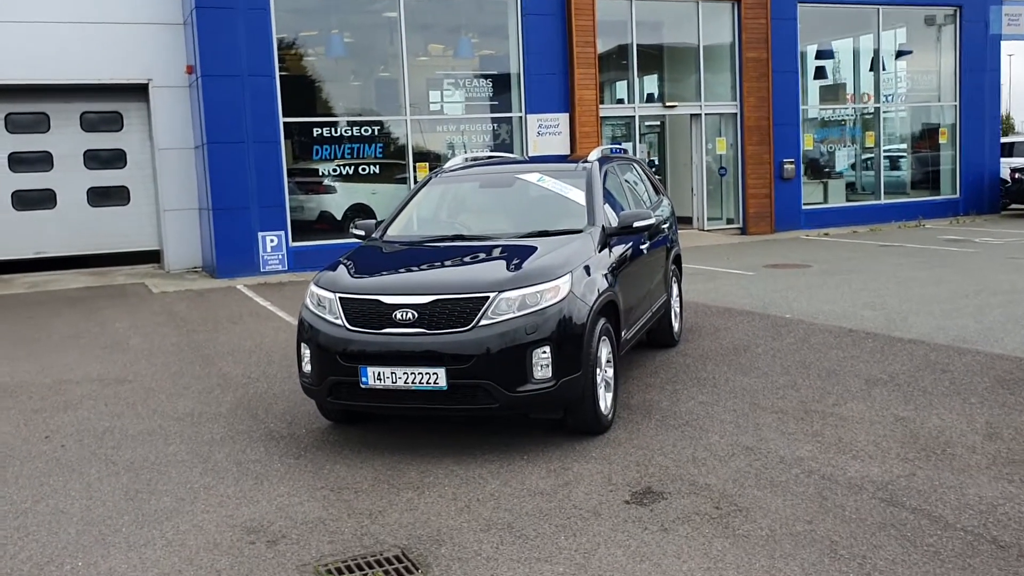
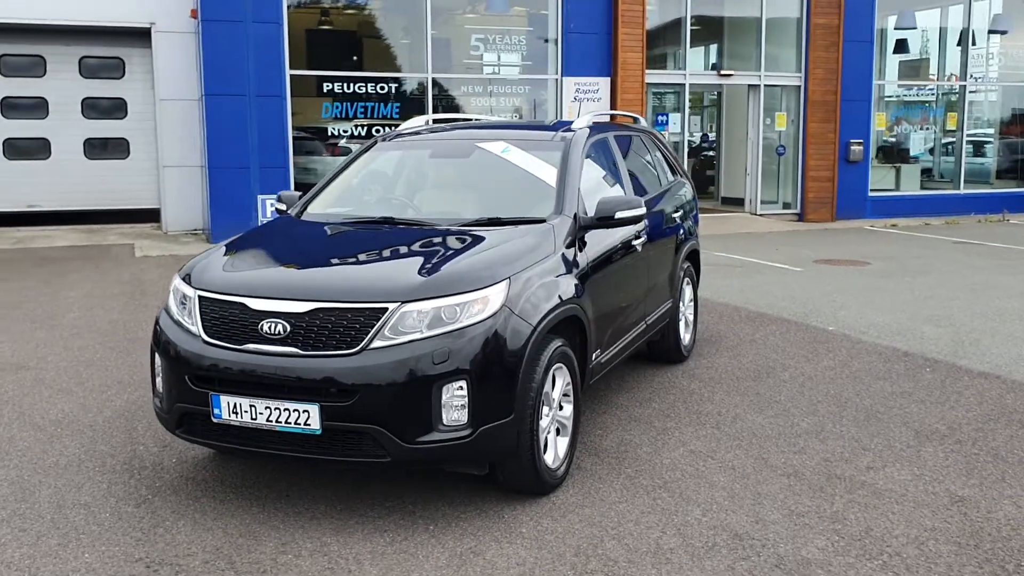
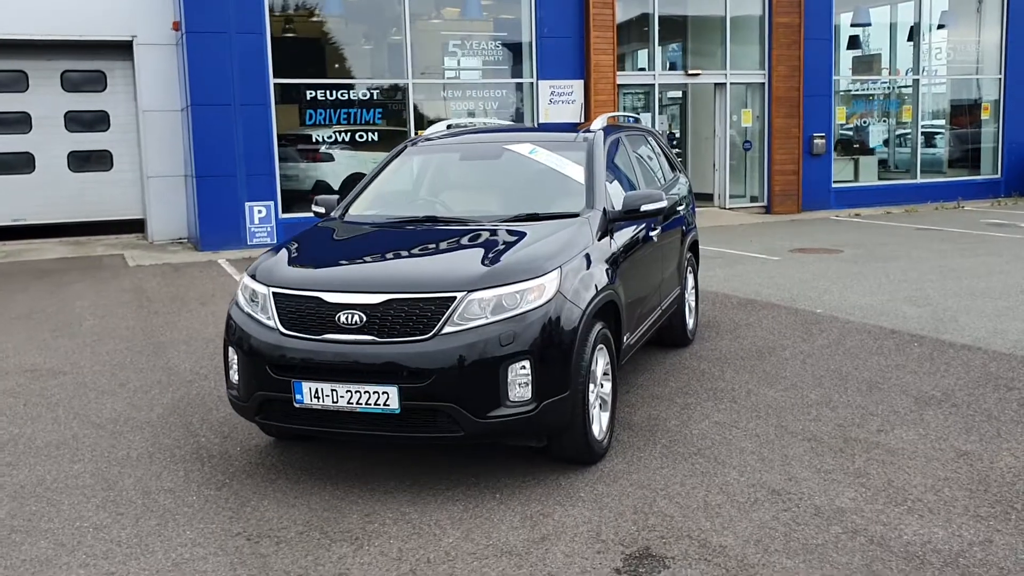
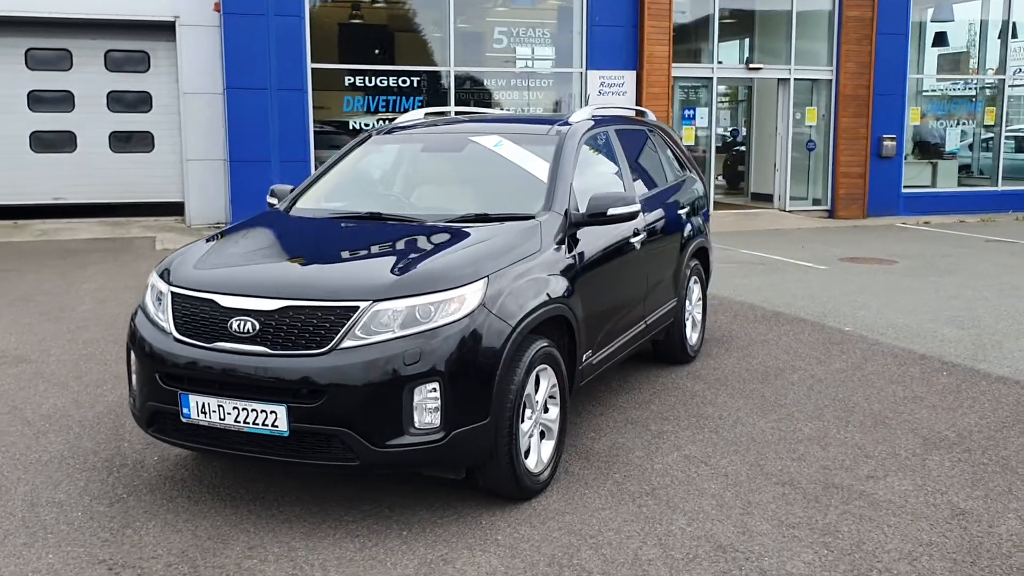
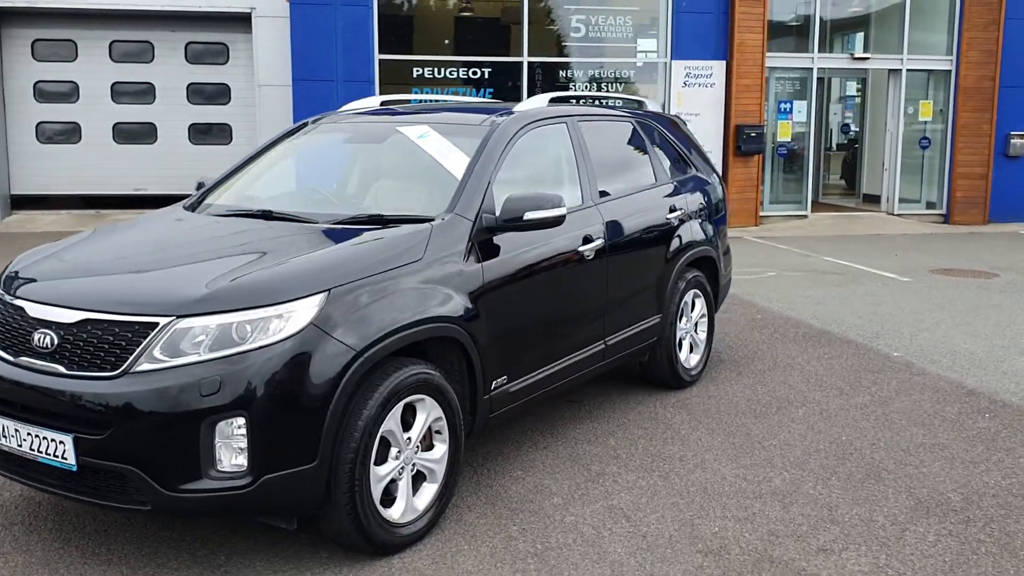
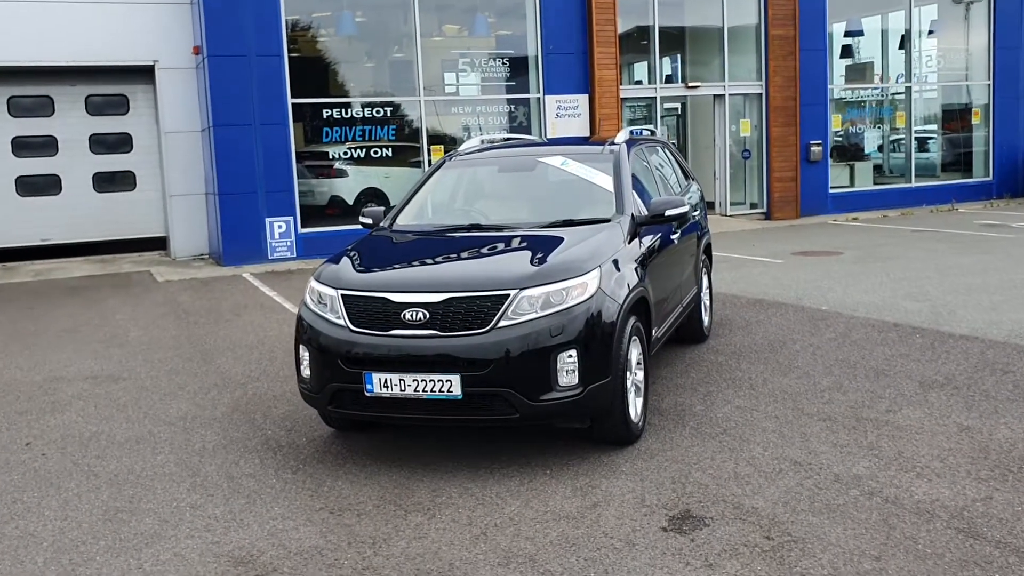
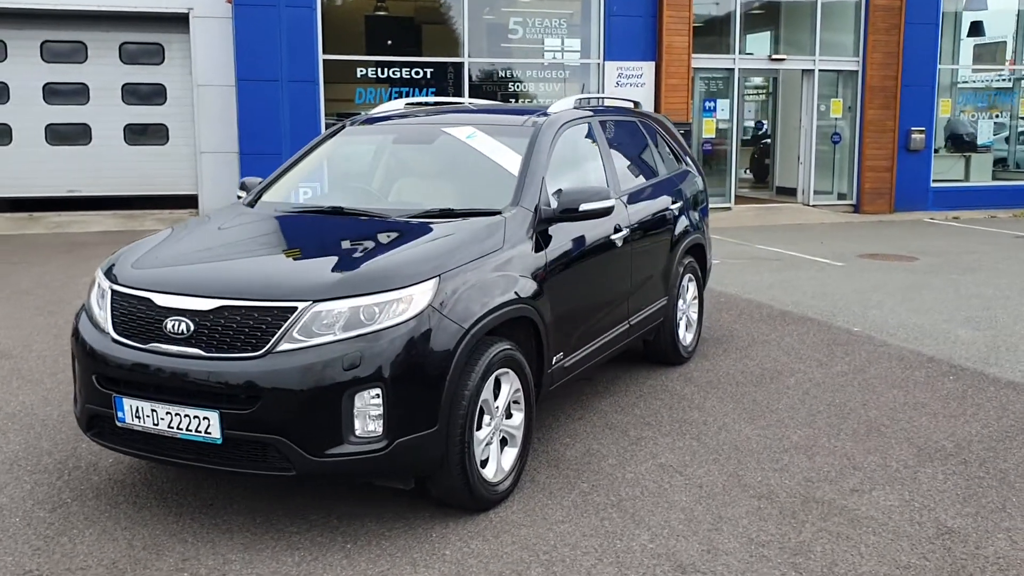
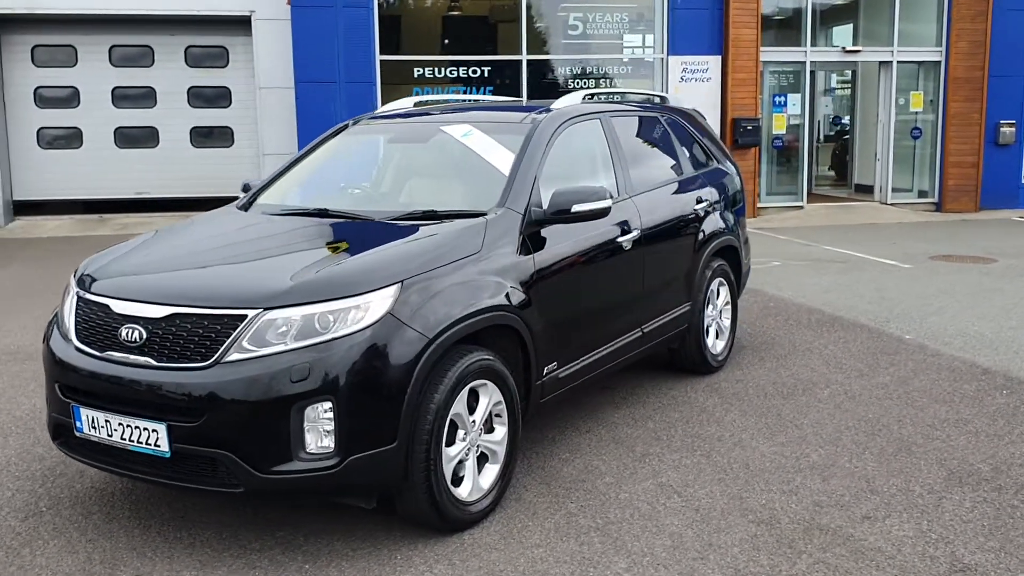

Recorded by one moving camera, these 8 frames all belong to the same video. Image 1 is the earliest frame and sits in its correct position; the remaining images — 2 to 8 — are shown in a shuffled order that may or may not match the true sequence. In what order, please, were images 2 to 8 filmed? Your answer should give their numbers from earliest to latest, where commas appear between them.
6, 3, 2, 4, 7, 8, 5
